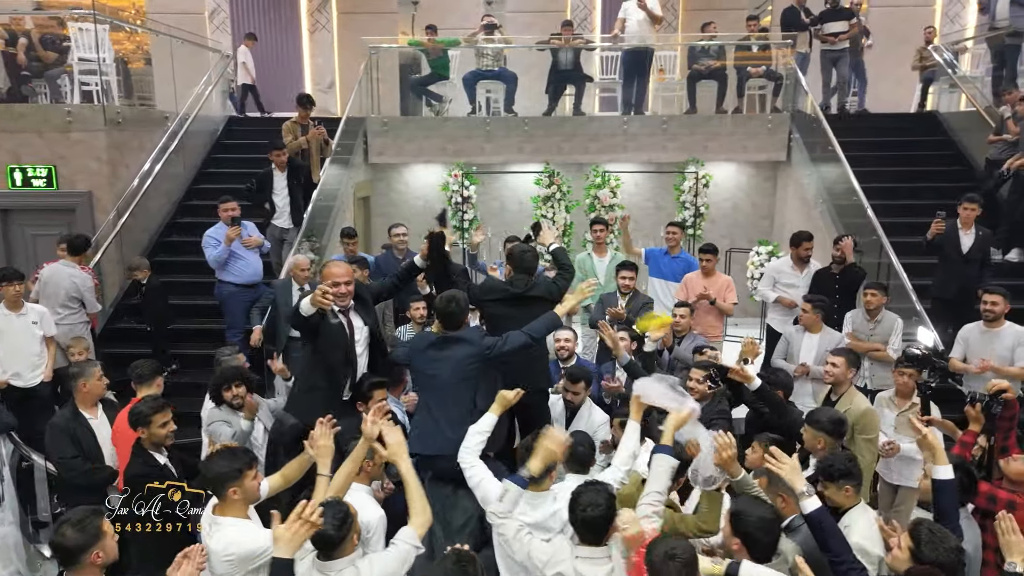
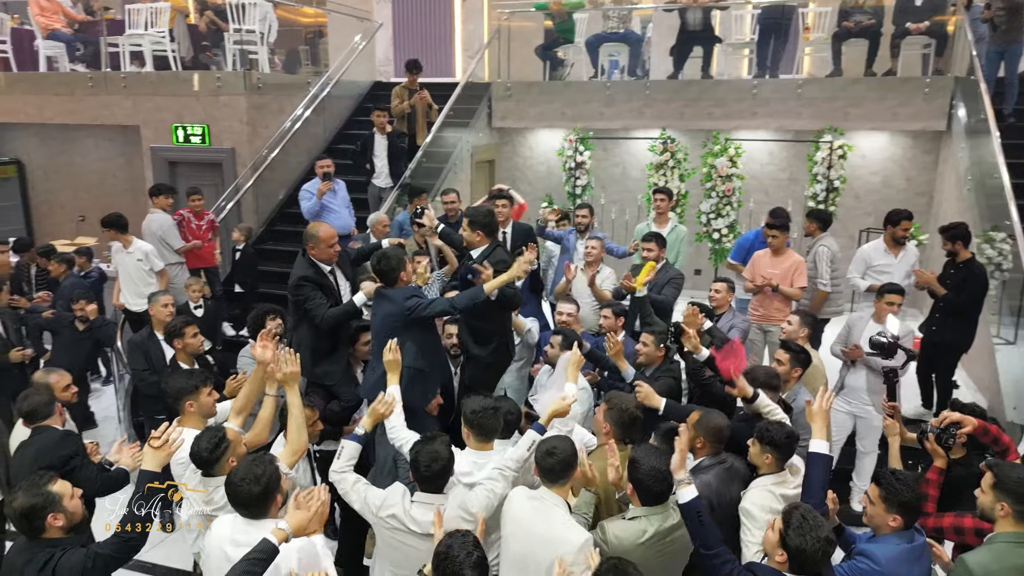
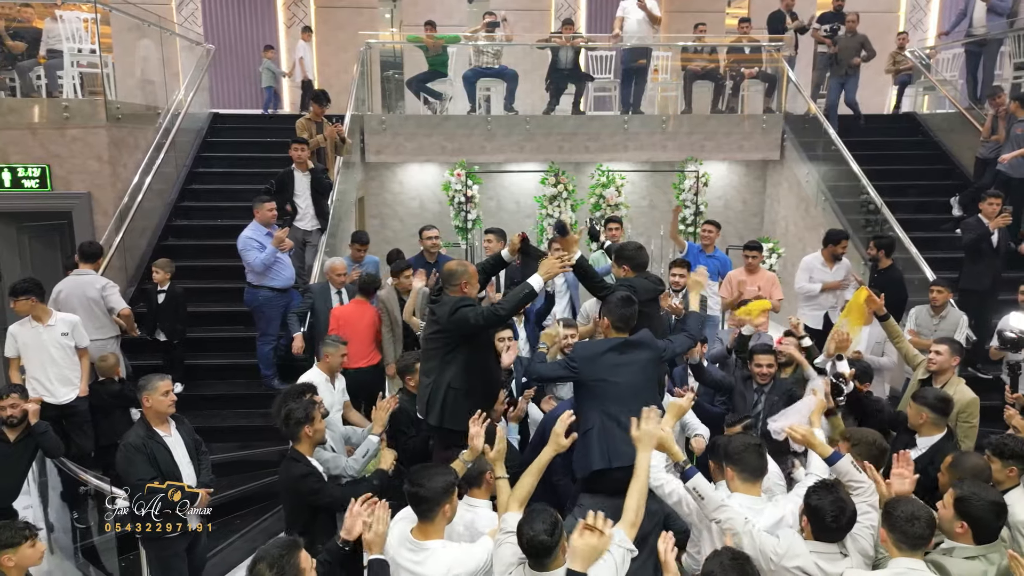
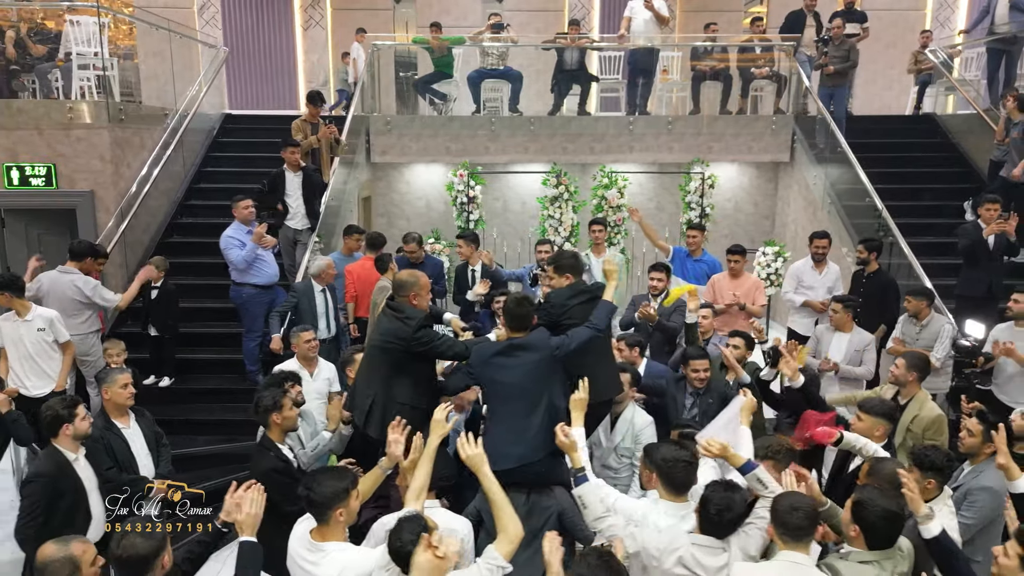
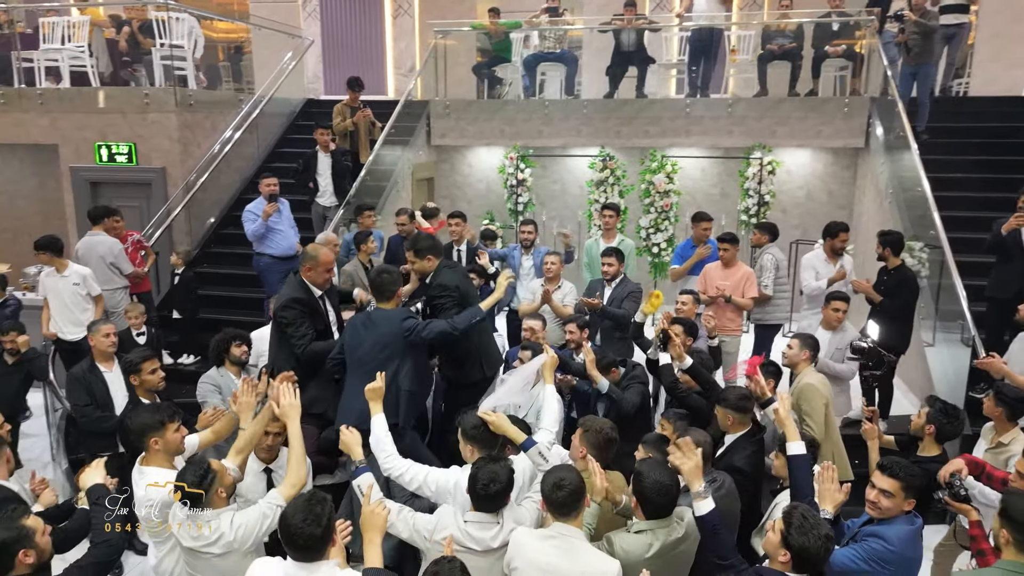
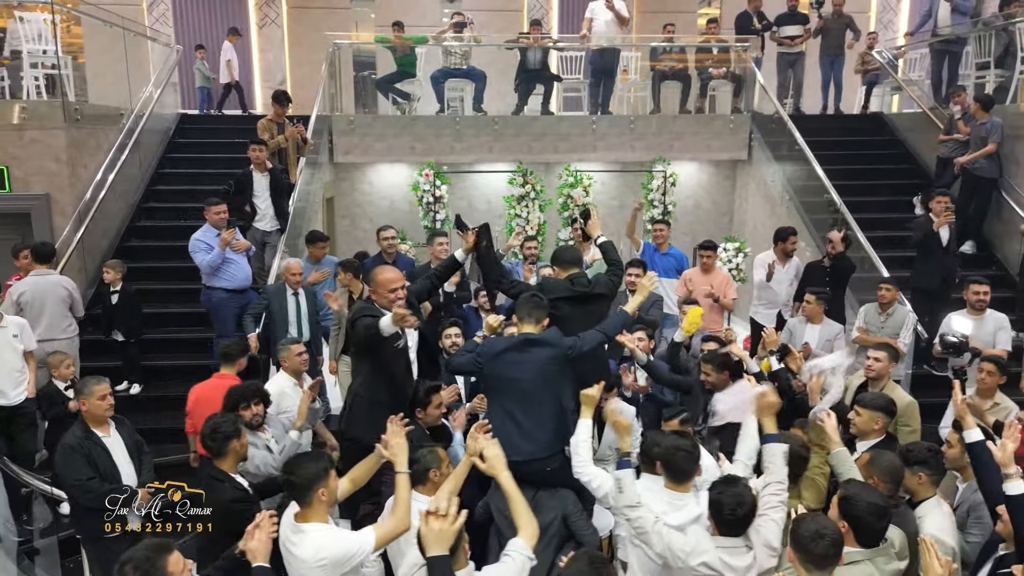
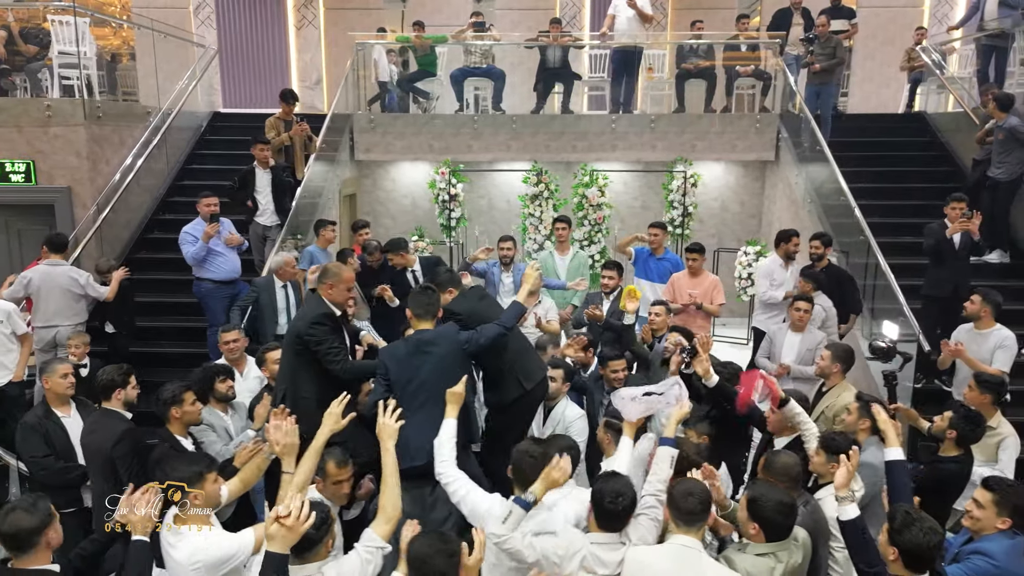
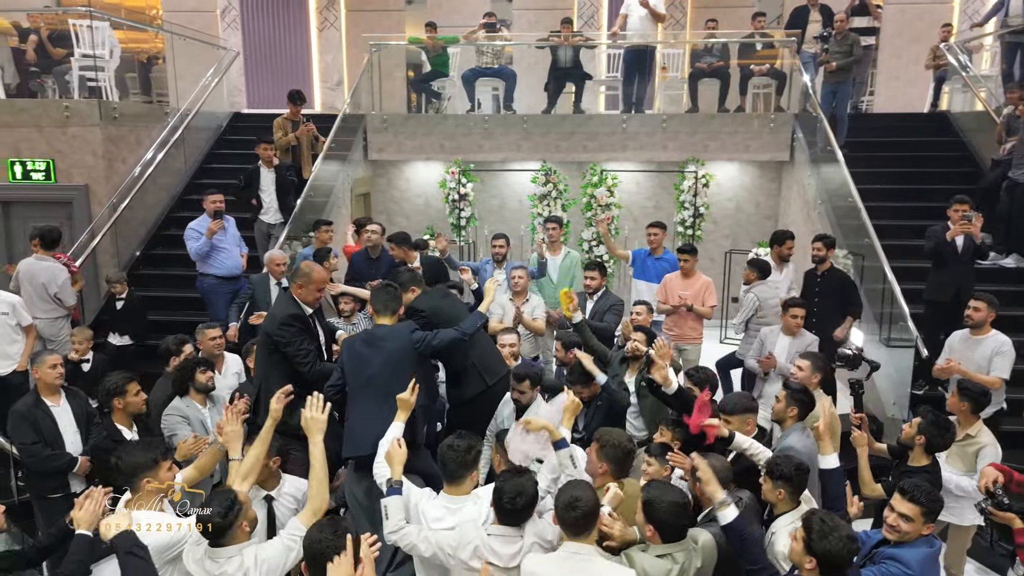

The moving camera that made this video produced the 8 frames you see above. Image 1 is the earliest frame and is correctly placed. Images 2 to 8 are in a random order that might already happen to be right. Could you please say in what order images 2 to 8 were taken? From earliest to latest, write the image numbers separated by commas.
6, 3, 4, 7, 8, 5, 2
